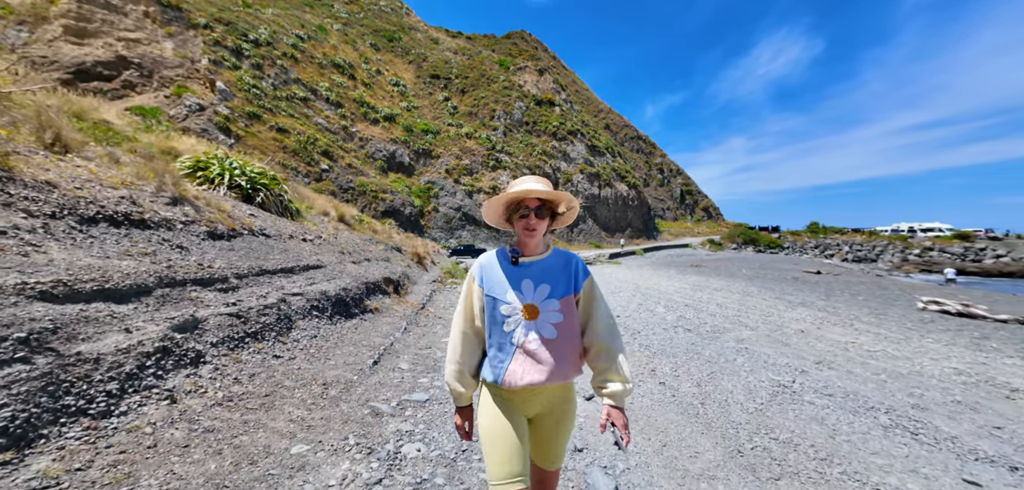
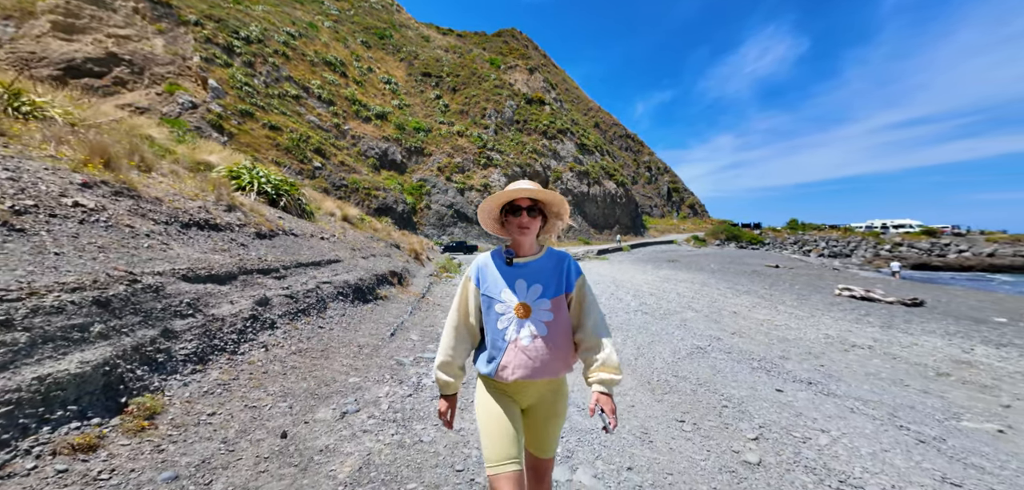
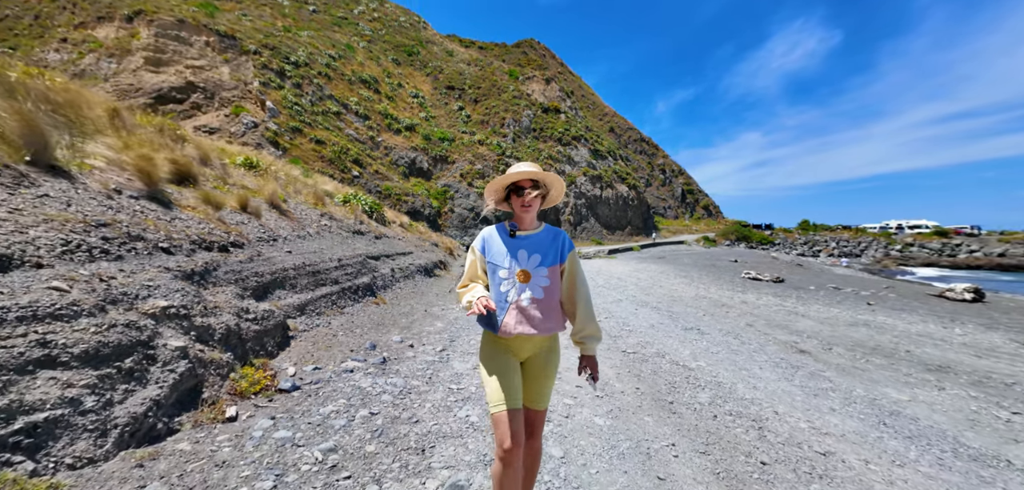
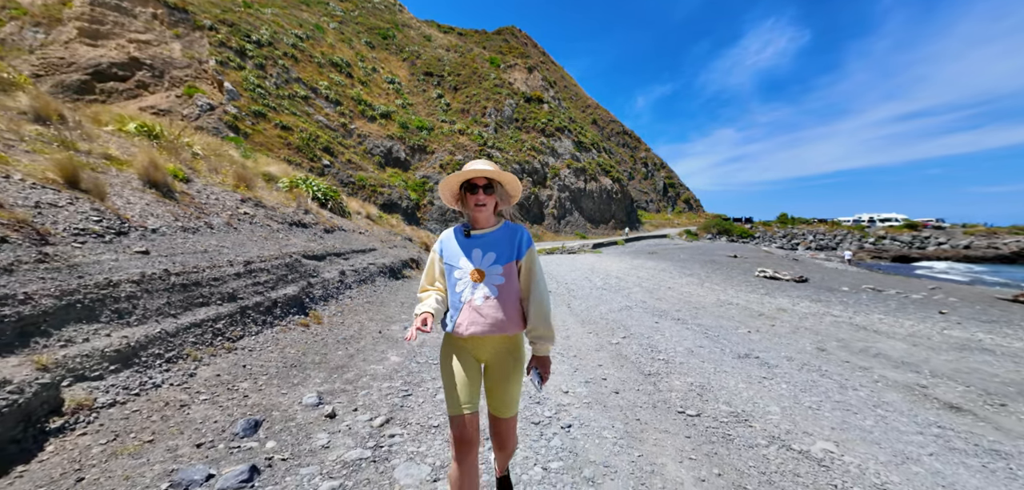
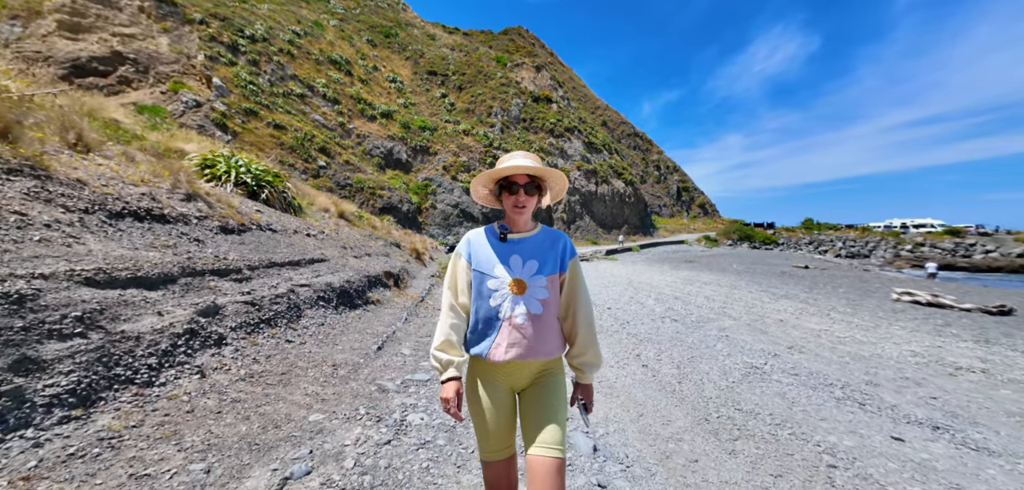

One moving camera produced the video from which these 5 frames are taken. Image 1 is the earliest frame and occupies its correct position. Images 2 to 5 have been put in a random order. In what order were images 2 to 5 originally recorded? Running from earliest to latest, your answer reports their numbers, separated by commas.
5, 2, 4, 3
